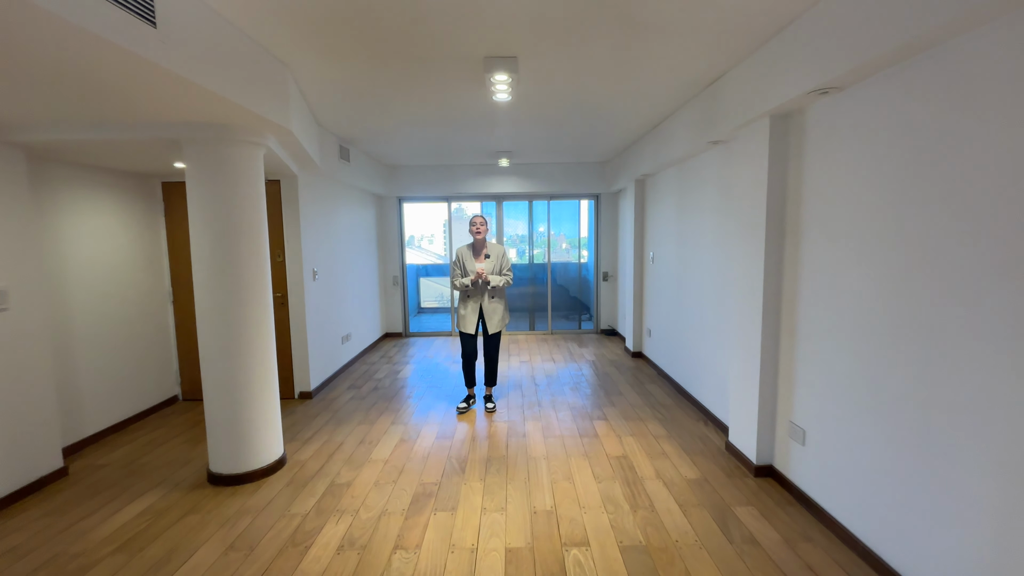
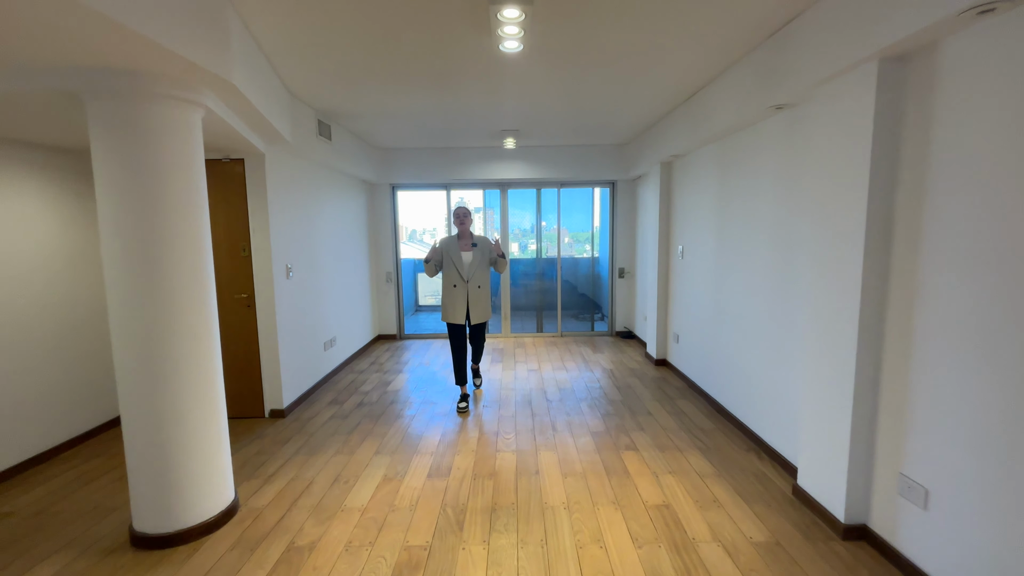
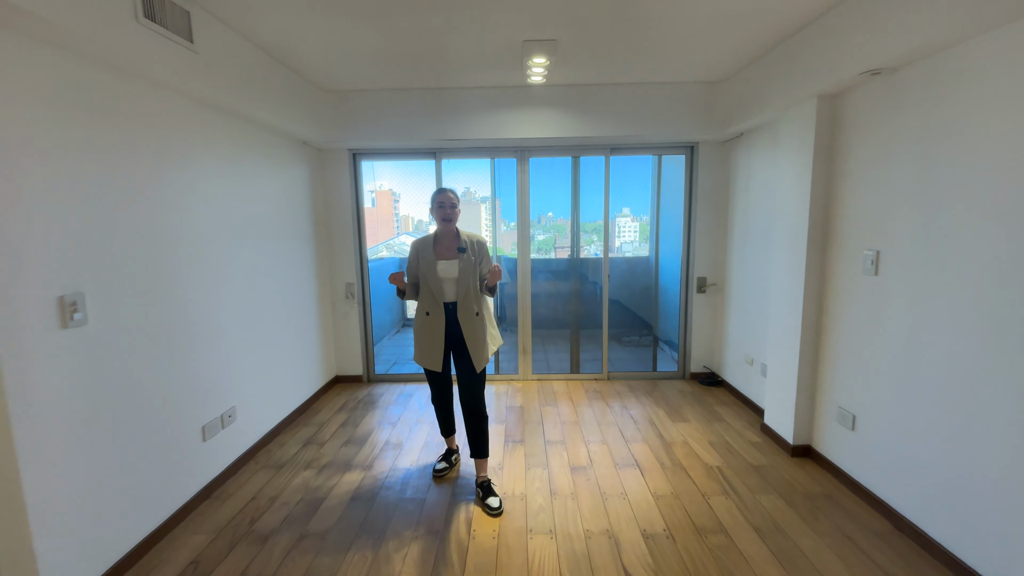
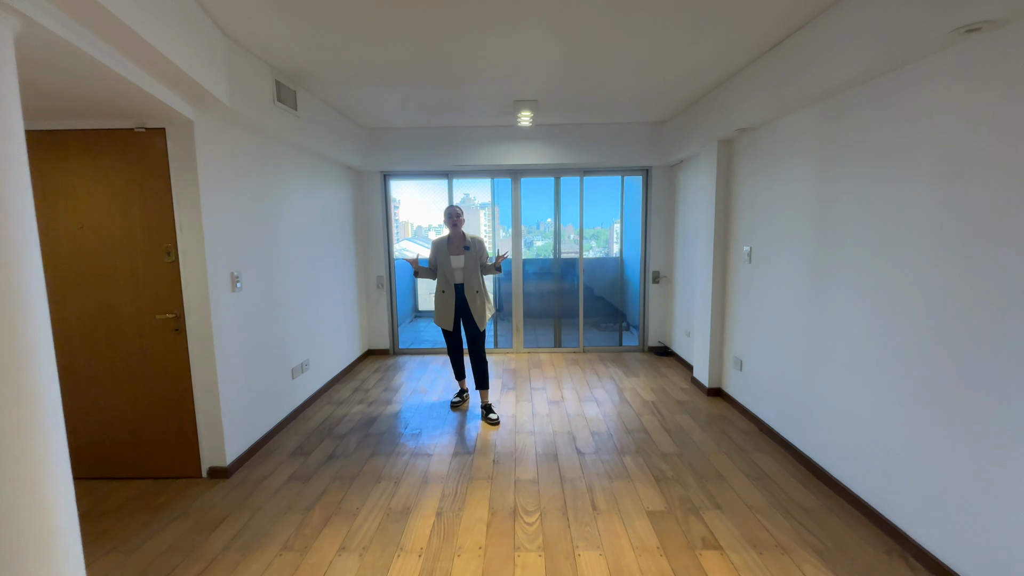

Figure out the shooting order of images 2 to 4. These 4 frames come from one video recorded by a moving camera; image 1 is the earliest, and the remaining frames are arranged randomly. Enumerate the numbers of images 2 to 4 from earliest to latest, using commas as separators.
2, 4, 3
